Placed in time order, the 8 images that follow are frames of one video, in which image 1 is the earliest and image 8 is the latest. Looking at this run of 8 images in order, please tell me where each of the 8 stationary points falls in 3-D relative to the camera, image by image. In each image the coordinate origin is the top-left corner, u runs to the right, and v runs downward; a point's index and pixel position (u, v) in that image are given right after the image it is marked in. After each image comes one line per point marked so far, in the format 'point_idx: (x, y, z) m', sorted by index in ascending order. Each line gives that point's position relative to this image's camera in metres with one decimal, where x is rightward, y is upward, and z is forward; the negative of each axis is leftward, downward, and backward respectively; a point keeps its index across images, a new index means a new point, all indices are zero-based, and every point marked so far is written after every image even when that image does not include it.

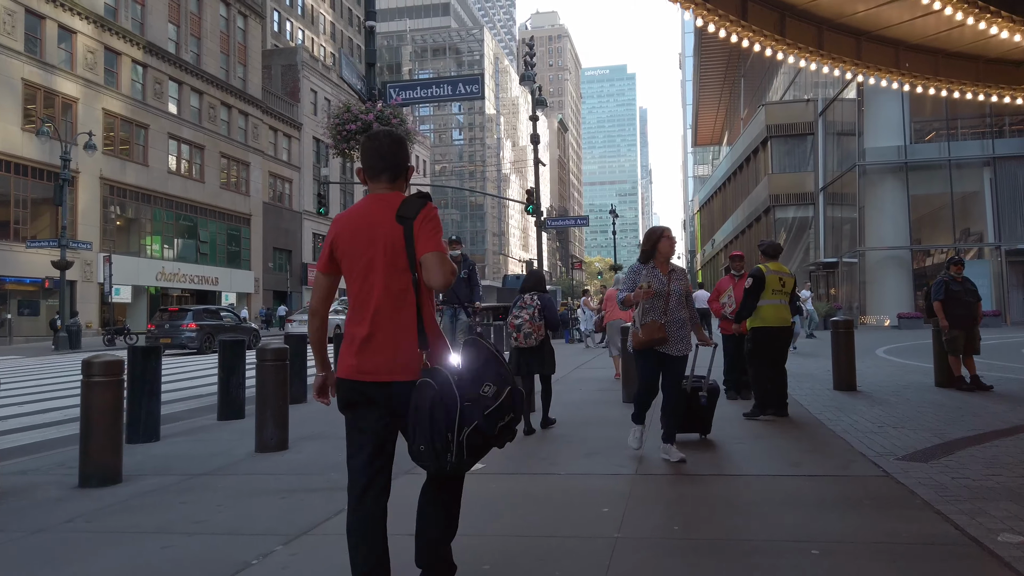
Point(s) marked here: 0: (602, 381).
0: (+1.4, -1.5, +12.1) m
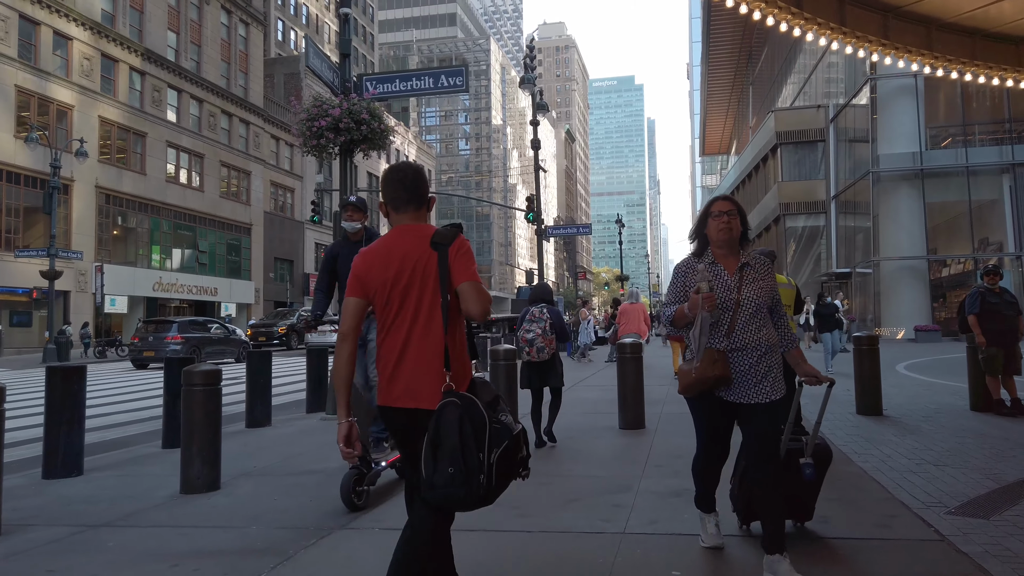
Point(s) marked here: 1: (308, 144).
0: (+1.3, -1.6, +11.1) m
1: (-2.7, +1.9, +10.1) m
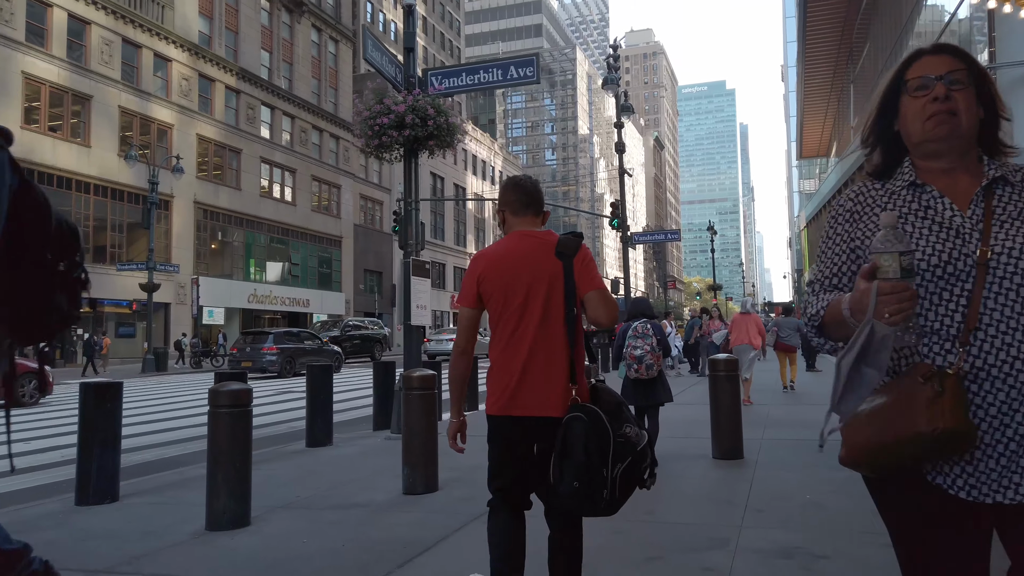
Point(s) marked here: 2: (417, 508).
0: (+2.3, -1.8, +9.9) m
1: (-1.8, +1.8, +9.5) m
2: (-0.7, -1.5, +5.4) m
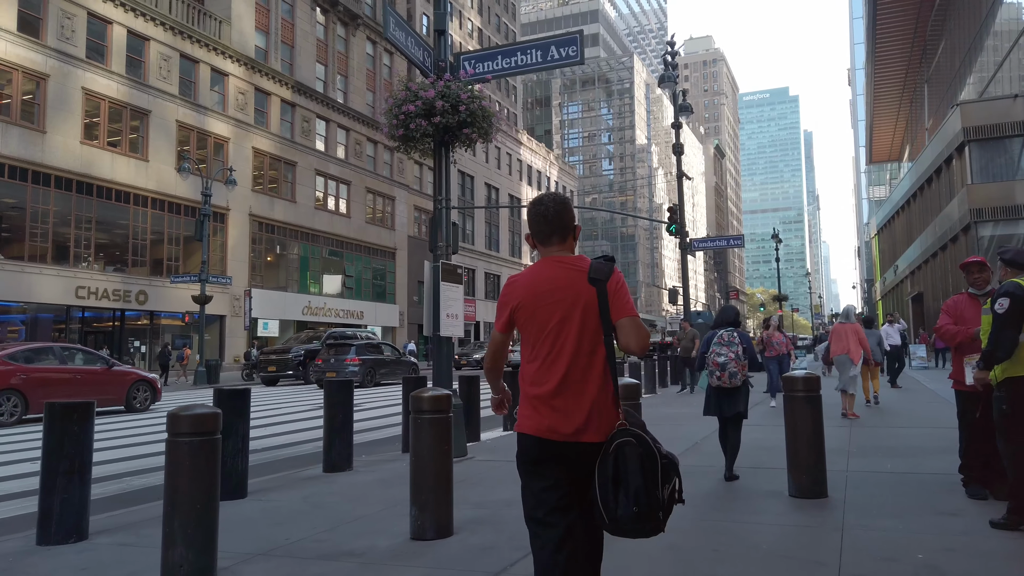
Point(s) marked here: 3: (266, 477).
0: (+2.8, -1.8, +8.7) m
1: (-1.3, +1.7, +8.7) m
2: (-0.5, -1.6, +4.4) m
3: (-2.5, -1.9, +7.6) m
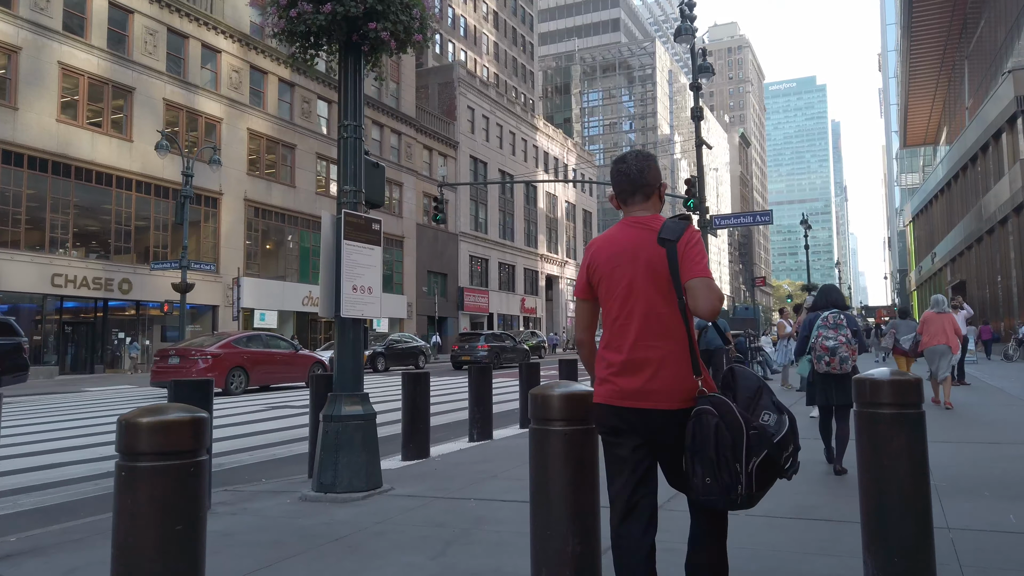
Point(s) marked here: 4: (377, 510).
0: (+2.3, -1.5, +6.1) m
1: (-1.8, +2.0, +6.2) m
2: (-1.1, -1.3, +2.0) m
3: (-3.0, -1.6, +5.2) m
4: (-0.9, -1.5, +5.3) m
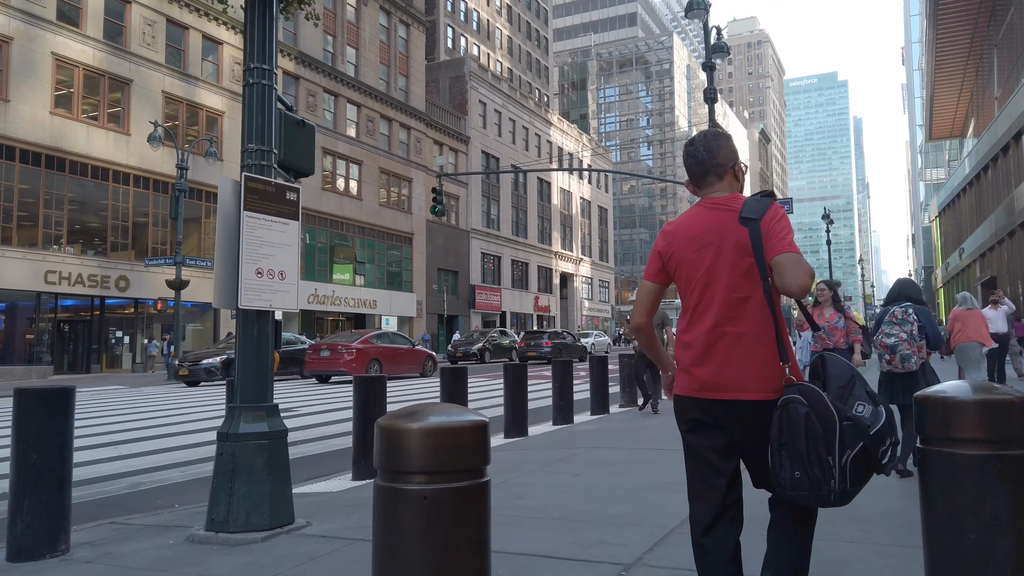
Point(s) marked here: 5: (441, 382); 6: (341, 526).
0: (+2.0, -1.4, +4.9) m
1: (-2.1, +2.1, +5.0) m
2: (-1.5, -1.2, +0.7) m
3: (-3.3, -1.5, +4.0) m
4: (-1.3, -1.4, +4.1) m
5: (-0.7, -1.0, +8.3) m
6: (-1.0, -1.5, +4.7) m
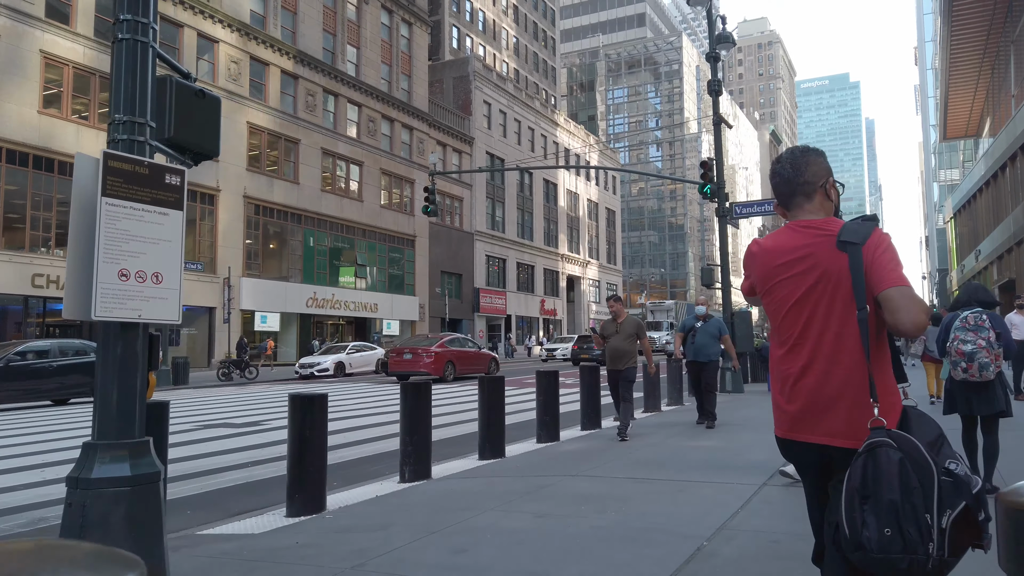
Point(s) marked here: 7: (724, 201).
0: (+1.7, -1.4, +3.9) m
1: (-2.4, +2.1, +4.1) m
2: (-1.9, -1.2, -0.2) m
3: (-3.7, -1.5, +3.1) m
4: (-1.6, -1.5, +3.1) m
5: (-1.0, -1.1, +7.4) m
6: (-1.4, -1.5, +3.8) m
7: (+5.1, +2.0, +18.3) m
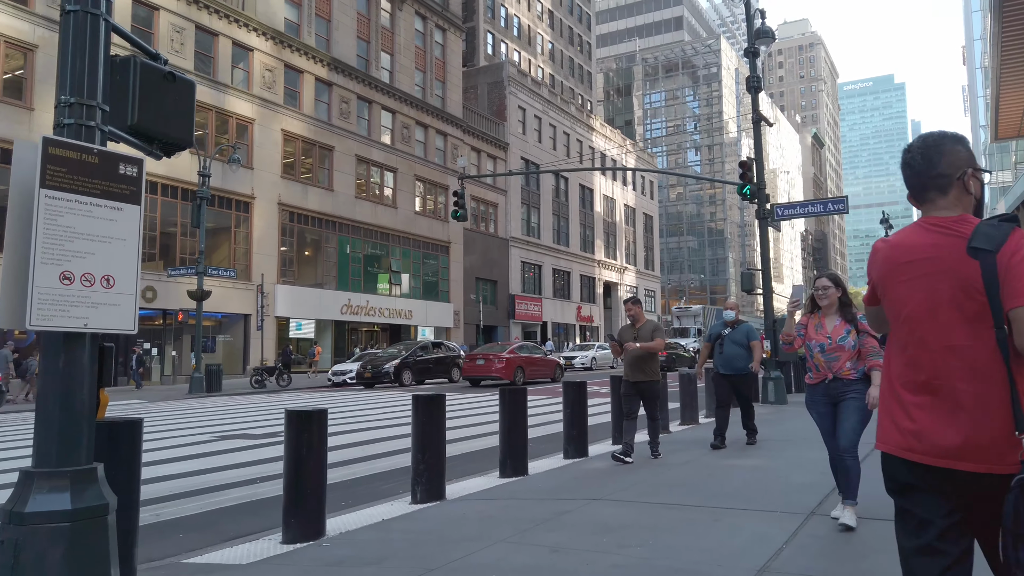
0: (+1.7, -1.5, +3.2) m
1: (-2.4, +2.0, +3.7) m
2: (-2.1, -1.2, -0.7) m
3: (-3.7, -1.5, +2.7) m
4: (-1.6, -1.5, +2.6) m
5: (-0.9, -1.1, +6.8) m
6: (-1.4, -1.5, +3.3) m
7: (+5.8, +1.9, +17.5) m
